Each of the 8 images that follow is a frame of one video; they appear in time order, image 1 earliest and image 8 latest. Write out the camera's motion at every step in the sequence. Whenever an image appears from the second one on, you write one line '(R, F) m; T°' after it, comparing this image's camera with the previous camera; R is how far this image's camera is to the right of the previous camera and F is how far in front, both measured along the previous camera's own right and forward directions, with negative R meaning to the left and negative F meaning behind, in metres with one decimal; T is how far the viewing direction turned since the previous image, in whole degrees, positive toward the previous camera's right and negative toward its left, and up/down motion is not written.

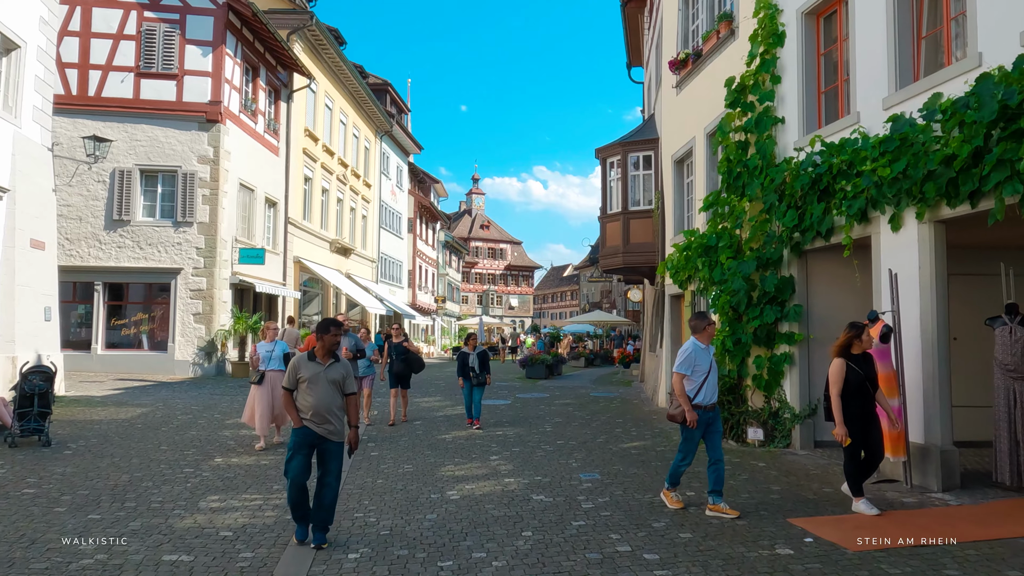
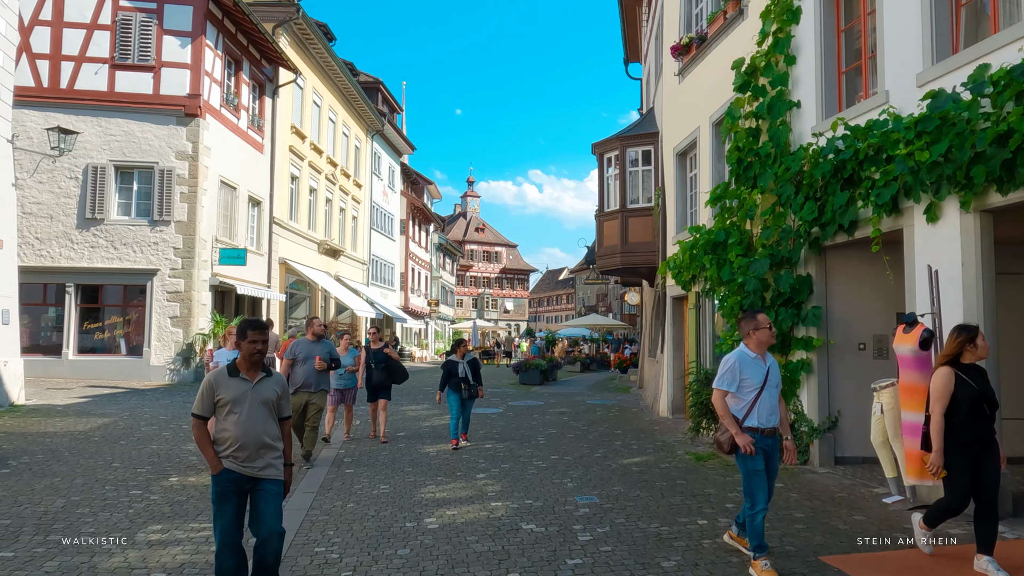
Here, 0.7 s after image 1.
(+0.1, +0.9) m; 0°
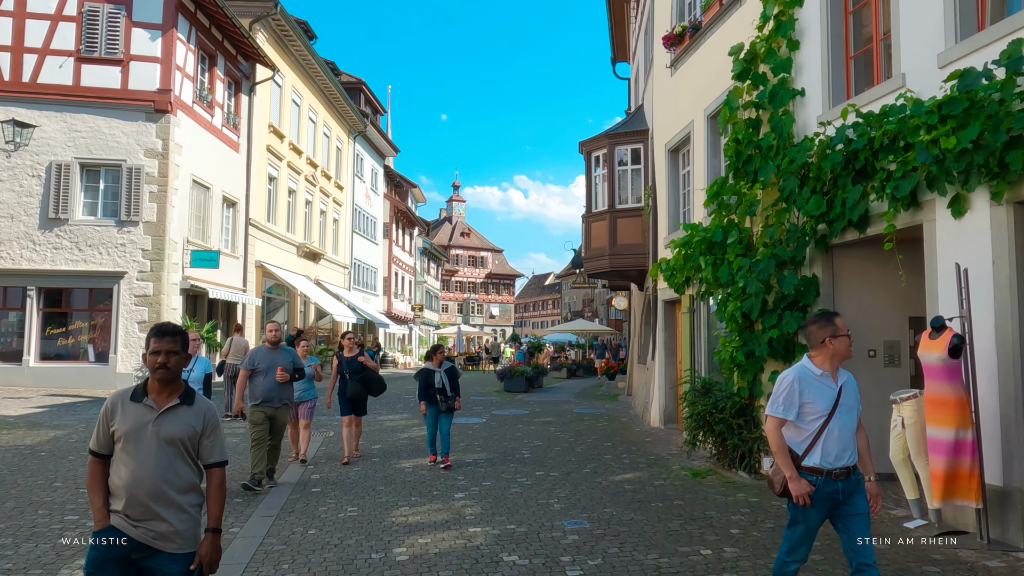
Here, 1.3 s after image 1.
(0.0, +0.7) m; +1°
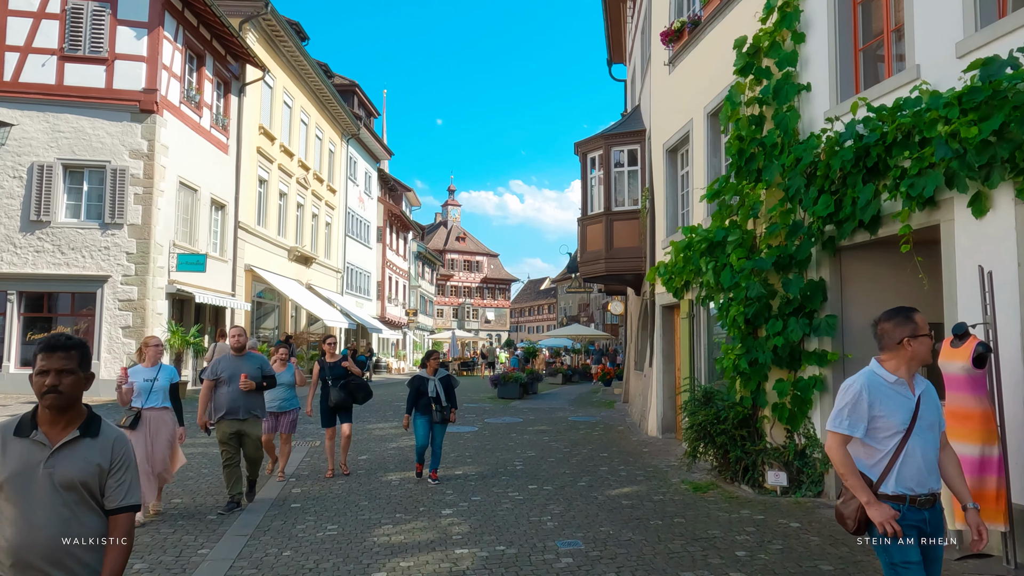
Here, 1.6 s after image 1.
(0.0, +0.4) m; 0°
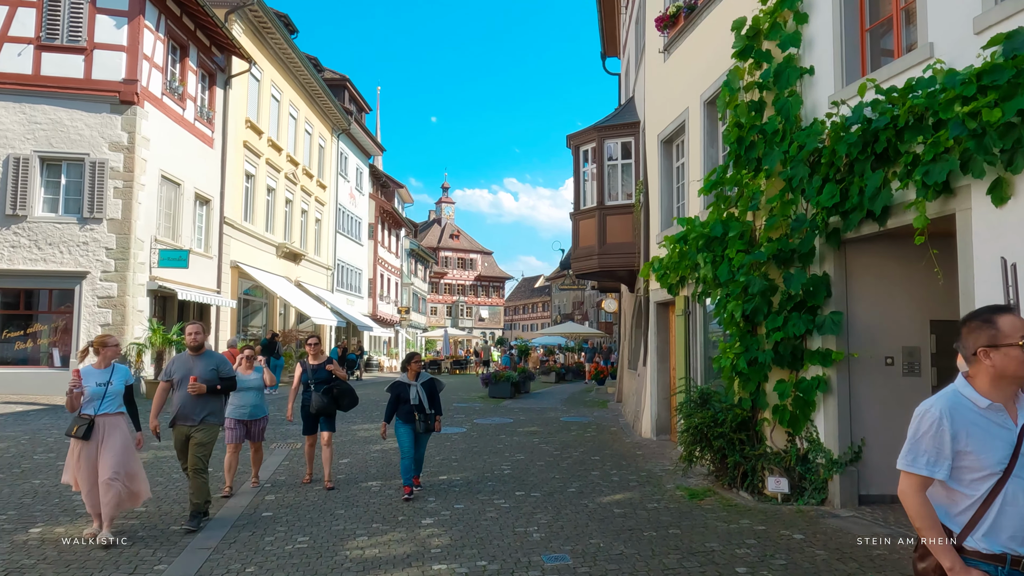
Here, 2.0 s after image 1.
(+0.1, +0.4) m; 0°
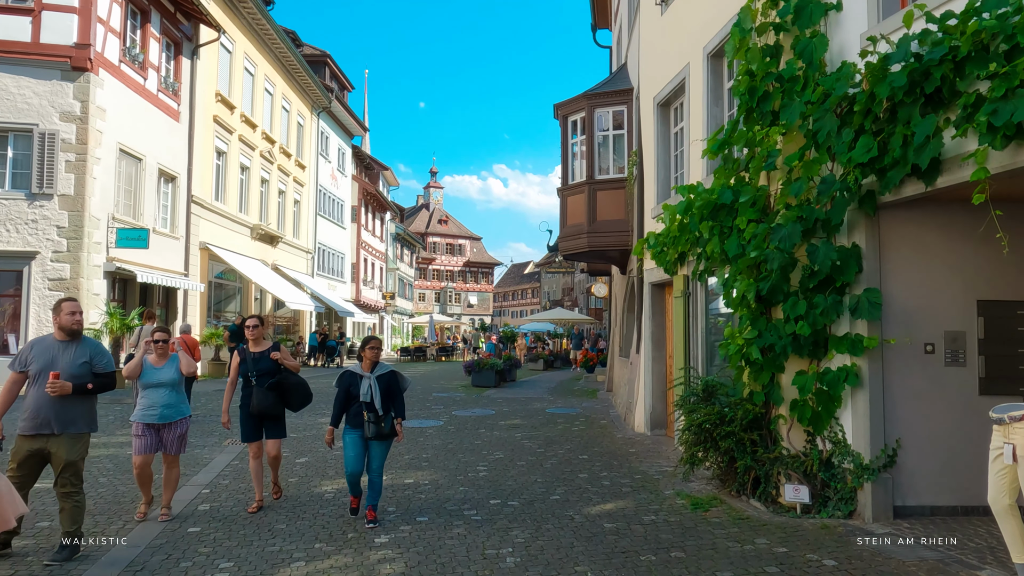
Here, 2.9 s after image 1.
(+0.1, +1.1) m; +1°
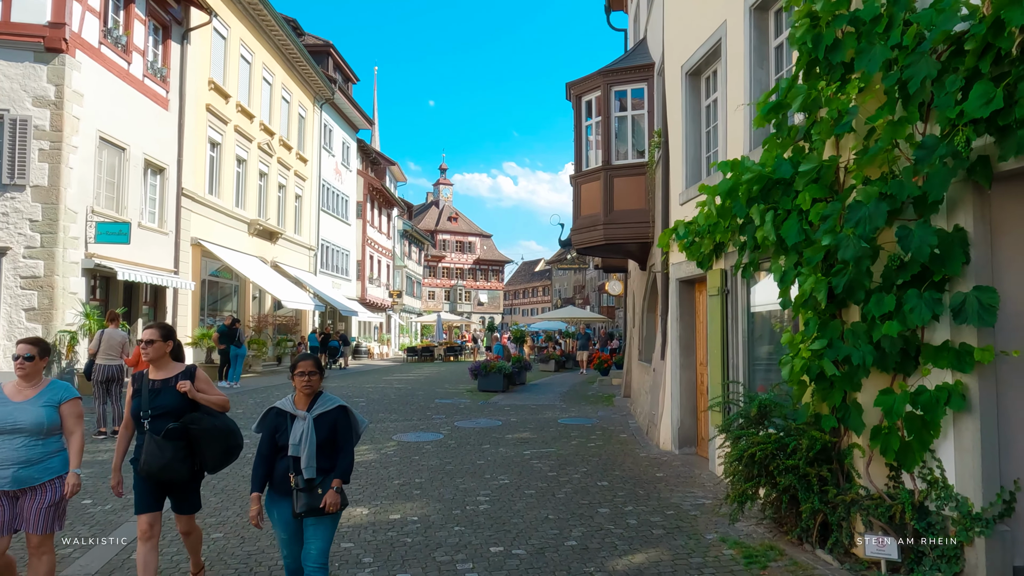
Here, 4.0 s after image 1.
(0.0, +1.3) m; -1°
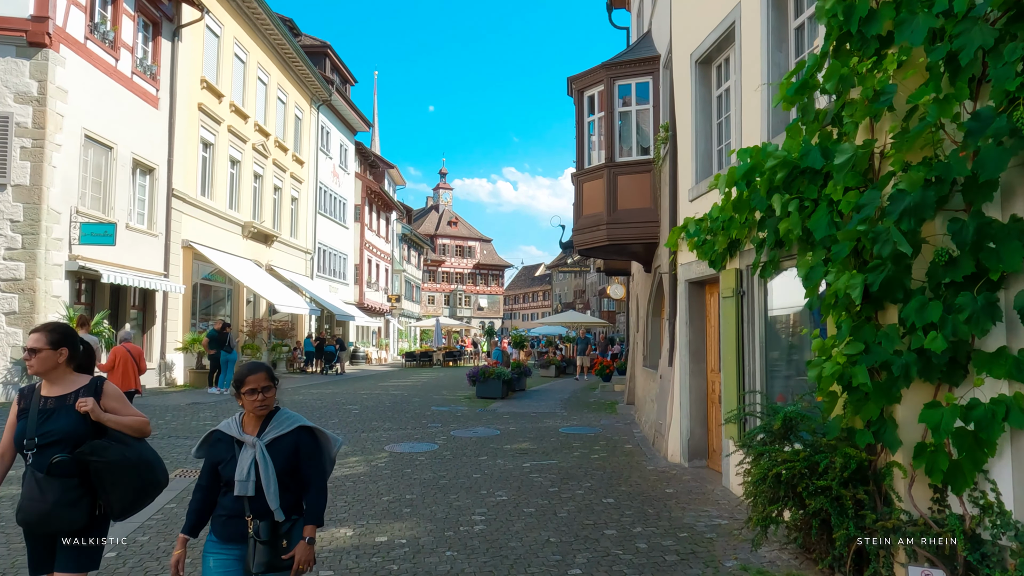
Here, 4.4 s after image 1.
(0.0, +0.5) m; 0°
